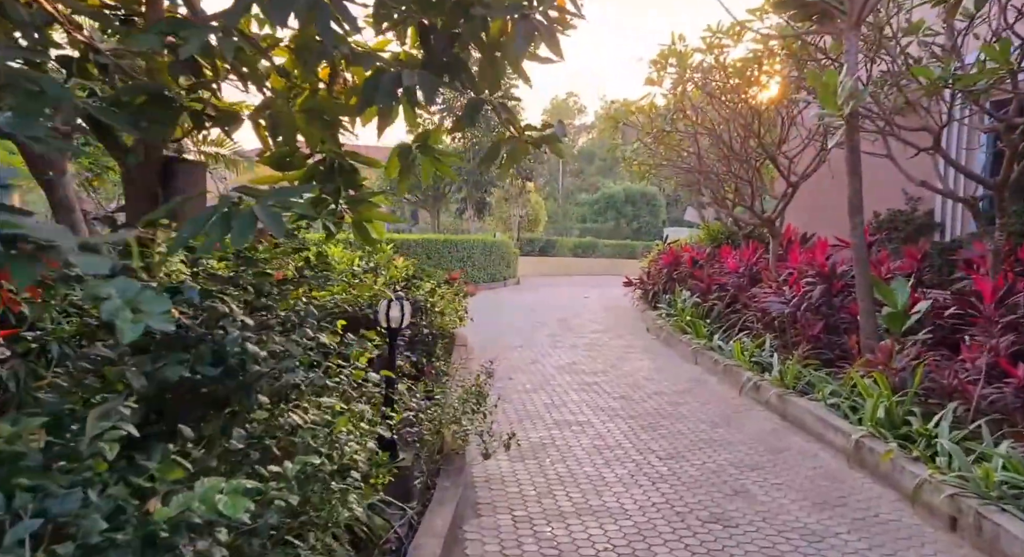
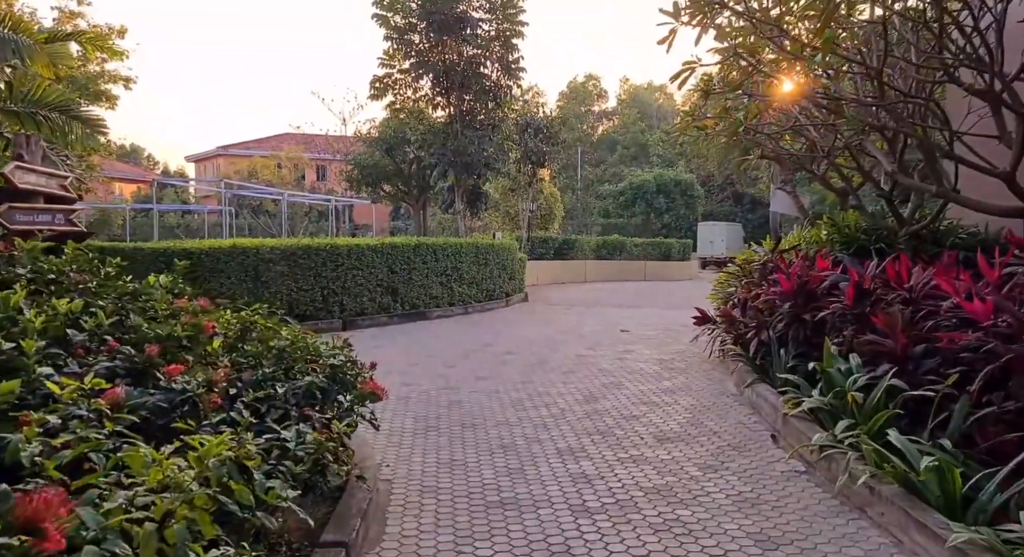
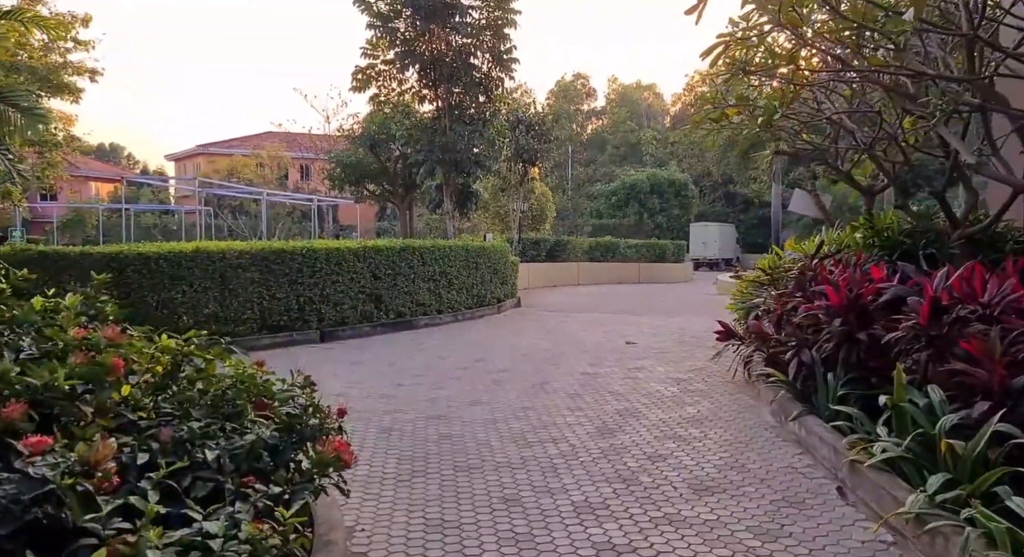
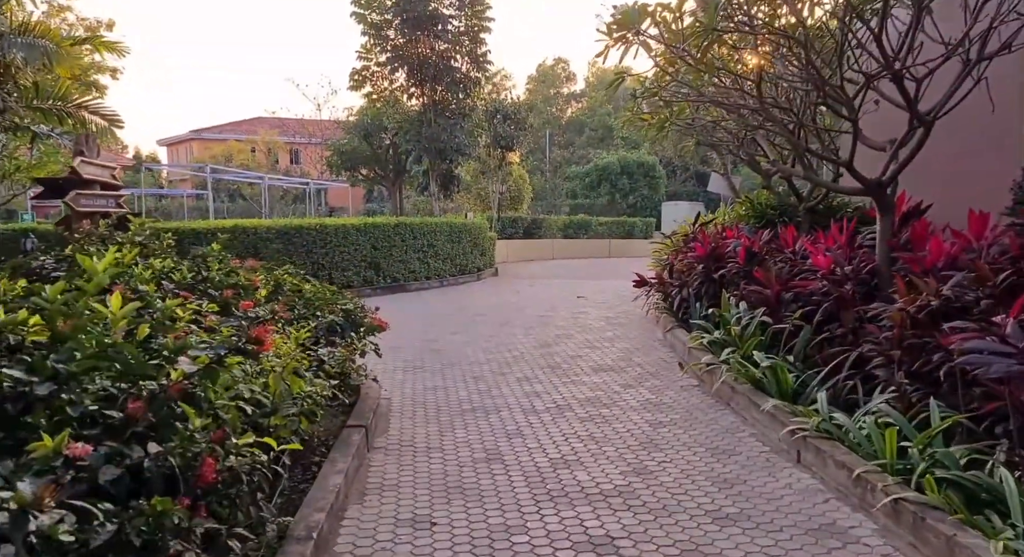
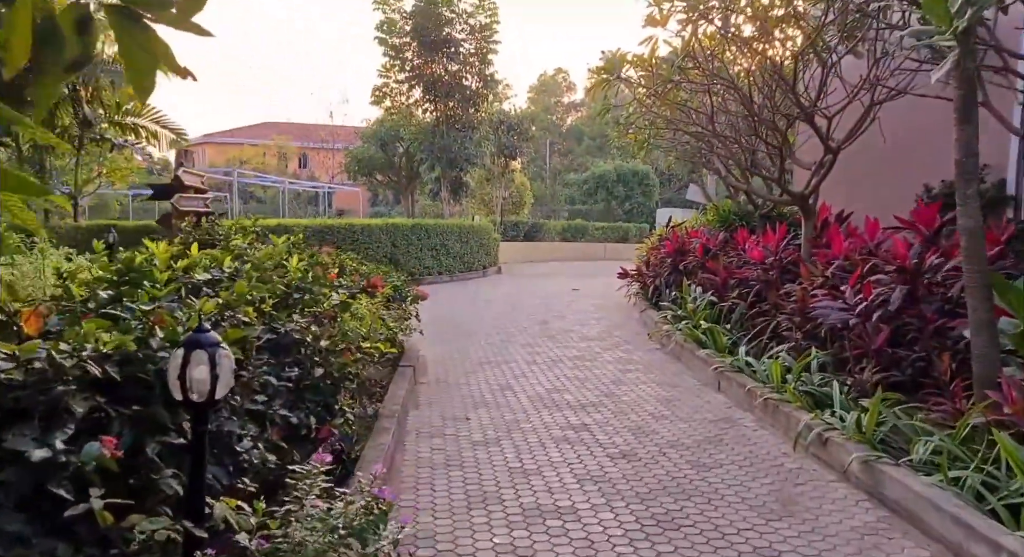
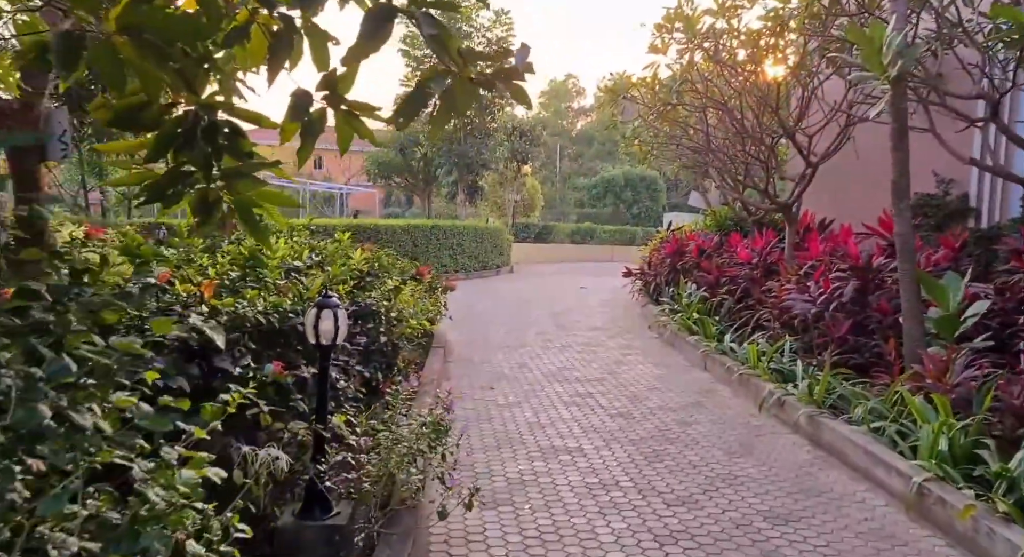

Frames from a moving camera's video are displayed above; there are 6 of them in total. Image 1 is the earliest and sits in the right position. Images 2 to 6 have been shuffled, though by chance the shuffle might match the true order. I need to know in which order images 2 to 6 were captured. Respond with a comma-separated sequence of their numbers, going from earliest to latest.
6, 5, 4, 2, 3
